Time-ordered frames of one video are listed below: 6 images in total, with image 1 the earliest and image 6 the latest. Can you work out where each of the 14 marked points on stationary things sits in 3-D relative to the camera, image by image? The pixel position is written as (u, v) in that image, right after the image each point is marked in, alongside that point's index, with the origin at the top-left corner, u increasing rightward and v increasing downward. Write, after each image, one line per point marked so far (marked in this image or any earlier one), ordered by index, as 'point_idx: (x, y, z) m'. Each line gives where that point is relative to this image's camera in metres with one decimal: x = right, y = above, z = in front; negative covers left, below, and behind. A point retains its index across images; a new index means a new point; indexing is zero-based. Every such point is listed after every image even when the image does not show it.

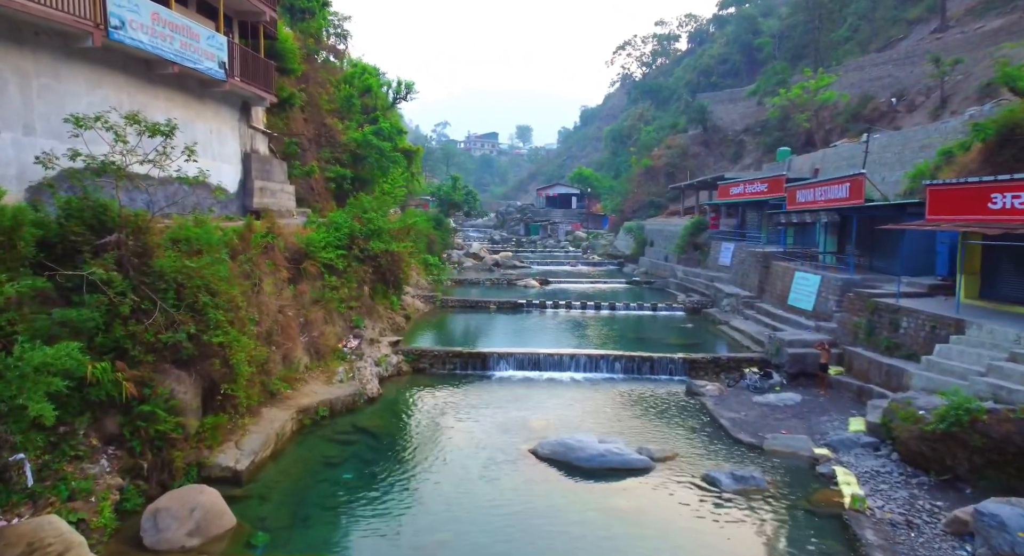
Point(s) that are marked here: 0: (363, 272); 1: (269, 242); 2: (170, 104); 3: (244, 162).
0: (-4.2, +0.1, +16.3) m
1: (-5.4, +0.8, +12.9) m
2: (-7.2, +3.7, +12.4) m
3: (-7.2, +3.1, +15.6) m
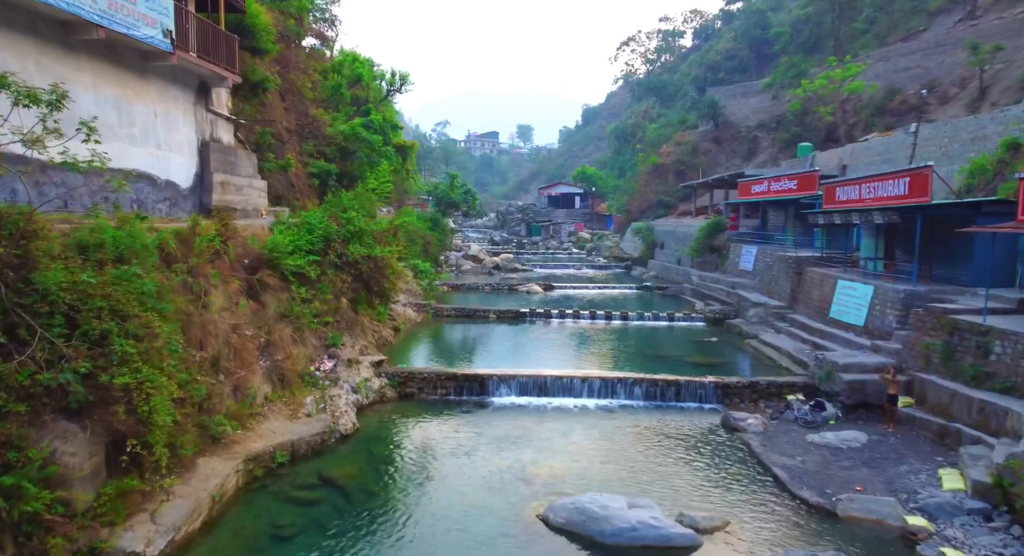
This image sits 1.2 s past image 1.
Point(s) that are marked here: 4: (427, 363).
0: (-4.1, -0.1, +14.0) m
1: (-5.4, +0.6, +10.7) m
2: (-7.2, +3.5, +10.1) m
3: (-7.1, +2.8, +13.3) m
4: (-2.5, -2.4, +17.1) m
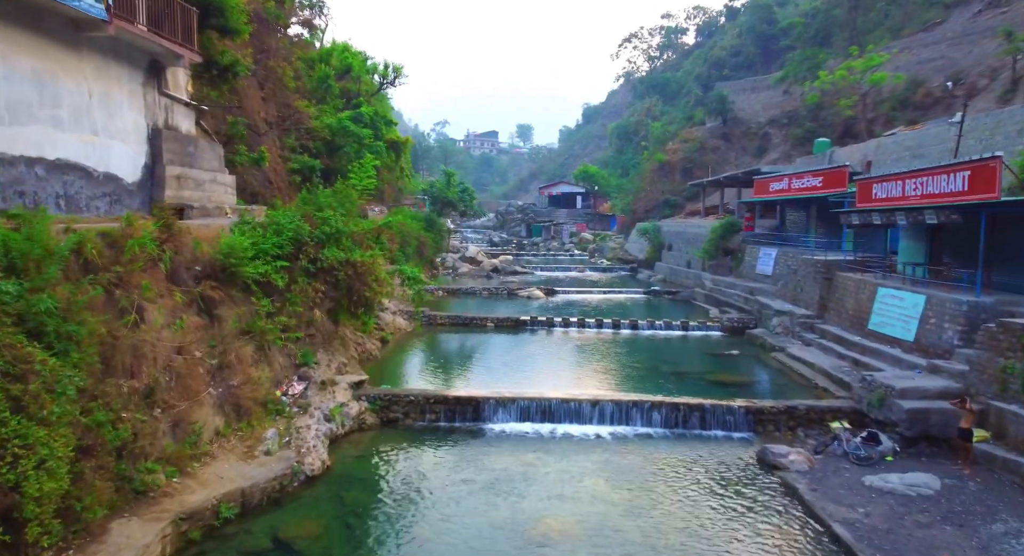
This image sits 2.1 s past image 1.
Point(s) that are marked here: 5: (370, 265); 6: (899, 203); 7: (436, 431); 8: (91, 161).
0: (-4.1, -0.3, +12.2) m
1: (-5.4, +0.4, +8.9) m
2: (-7.2, +3.3, +8.3) m
3: (-7.1, +2.7, +11.5) m
4: (-2.5, -2.6, +15.3) m
5: (-3.2, +0.3, +13.0) m
6: (+9.4, +1.8, +14.2) m
7: (-1.5, -3.1, +11.7) m
8: (-7.1, +2.0, +9.9) m
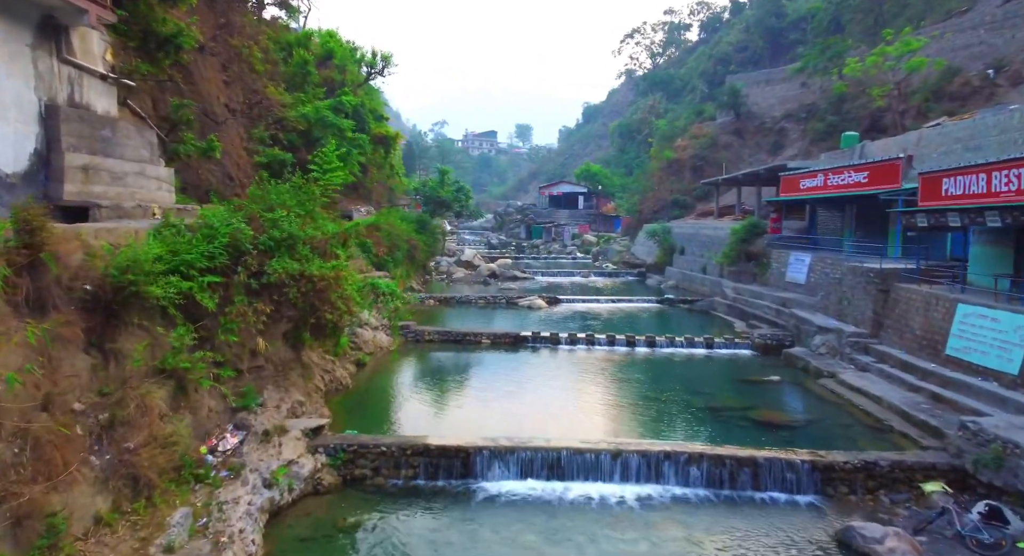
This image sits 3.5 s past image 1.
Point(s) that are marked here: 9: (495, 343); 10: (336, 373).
0: (-4.1, -0.6, +9.7) m
1: (-5.4, +0.1, +6.3) m
2: (-7.2, +3.0, +5.8) m
3: (-7.1, +2.4, +8.9) m
4: (-2.5, -2.9, +12.7) m
5: (-3.2, 0.0, +10.4) m
6: (+9.4, +1.5, +11.6) m
7: (-1.5, -3.3, +9.1) m
8: (-7.1, +1.7, +7.3) m
9: (-0.5, -2.0, +18.3) m
10: (-3.9, -2.2, +13.3) m
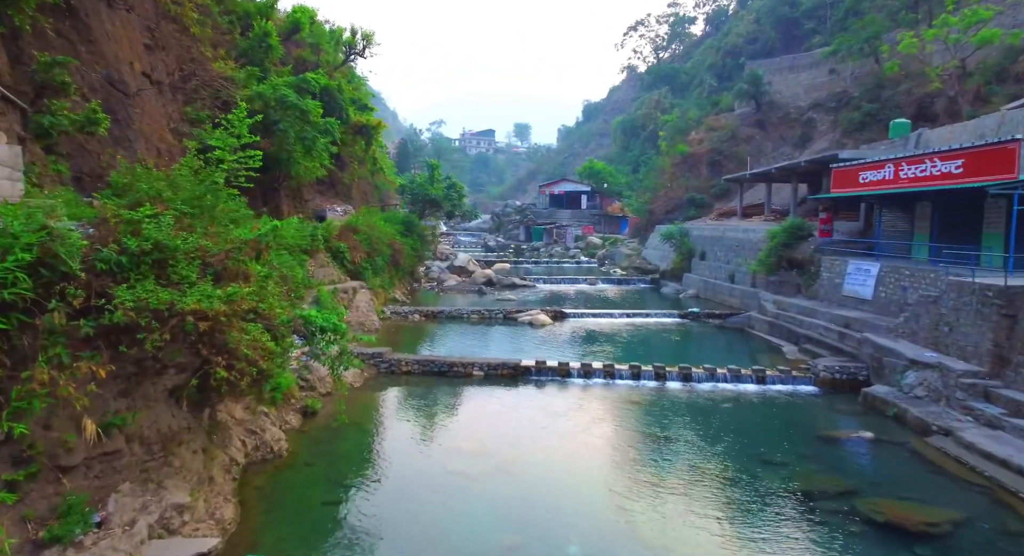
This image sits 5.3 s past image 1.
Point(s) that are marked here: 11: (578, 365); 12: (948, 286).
0: (-4.2, -0.9, +6.0) m
1: (-5.4, -0.2, +2.7) m
2: (-7.2, +2.6, +2.1) m
3: (-7.2, +2.0, +5.3) m
4: (-2.5, -3.3, +9.1) m
5: (-3.2, -0.4, +6.8) m
6: (+9.4, +1.2, +8.0) m
7: (-1.5, -3.7, +5.4) m
8: (-7.1, +1.3, +3.7) m
9: (-0.5, -2.4, +14.6) m
10: (-4.0, -2.5, +9.6) m
11: (+1.6, -2.1, +14.6) m
12: (+9.1, -0.1, +12.1) m
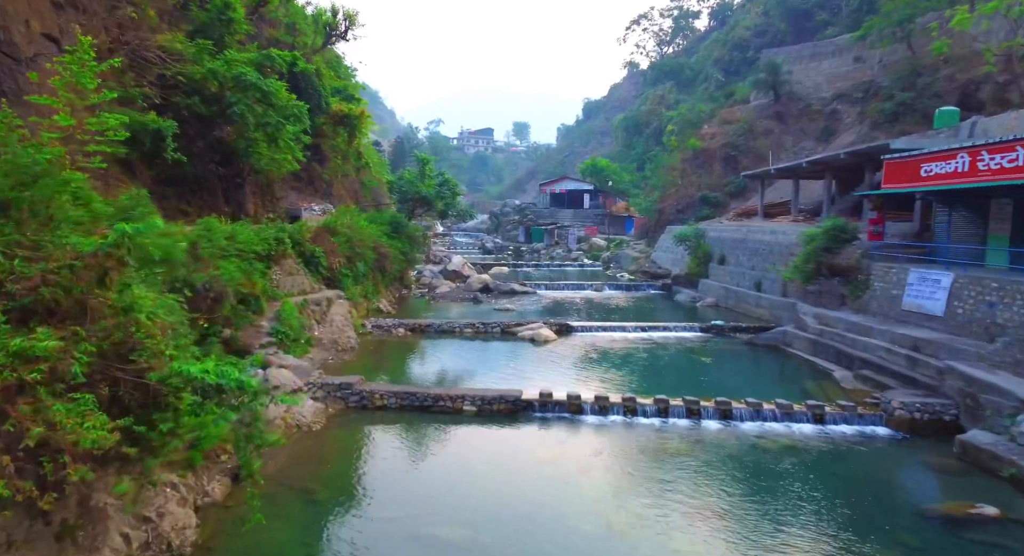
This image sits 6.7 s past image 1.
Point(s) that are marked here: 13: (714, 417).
0: (-4.2, -1.2, +3.3) m
1: (-5.4, -0.5, 0.0) m
2: (-7.2, +2.4, -0.6) m
3: (-7.2, +1.7, +2.6) m
4: (-2.6, -3.5, +6.4) m
5: (-3.3, -0.7, +4.1) m
6: (+9.3, +0.9, +5.4) m
7: (-1.6, -4.0, +2.8) m
8: (-7.2, +1.0, +1.0) m
9: (-0.6, -2.7, +12.0) m
10: (-4.0, -2.8, +6.9) m
11: (+1.6, -2.4, +11.9) m
12: (+9.1, -0.4, +9.5) m
13: (+3.9, -2.7, +11.4) m
